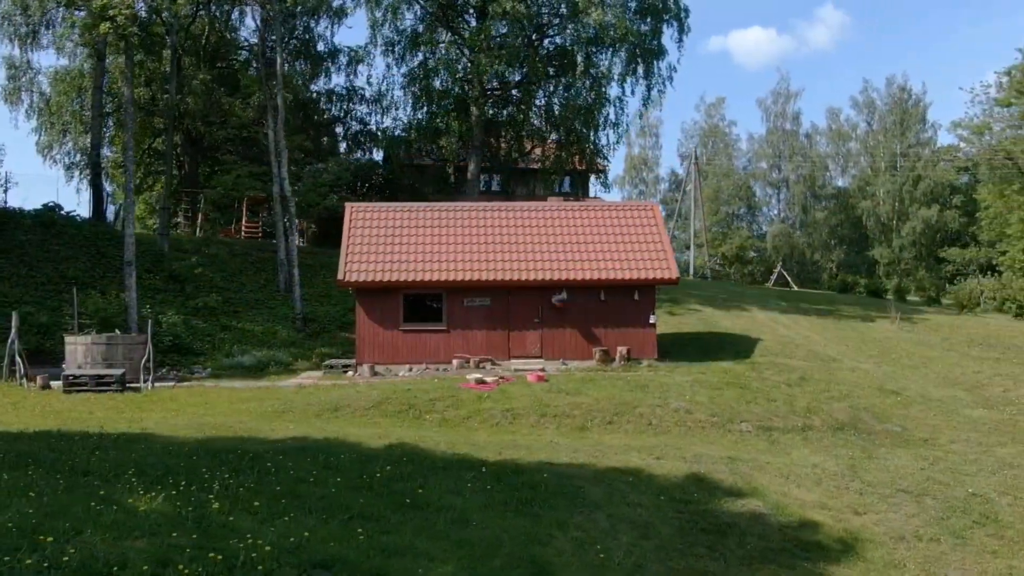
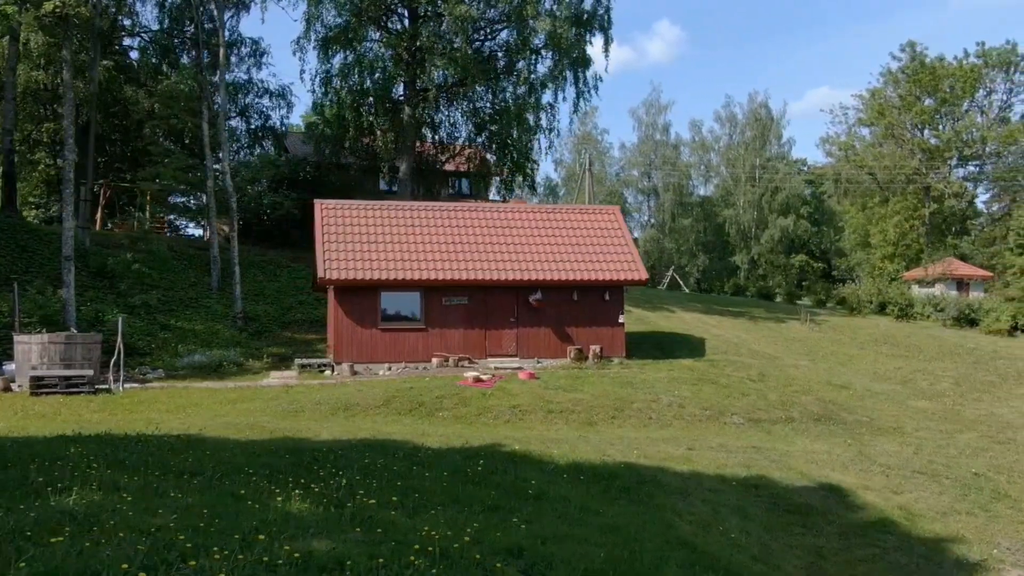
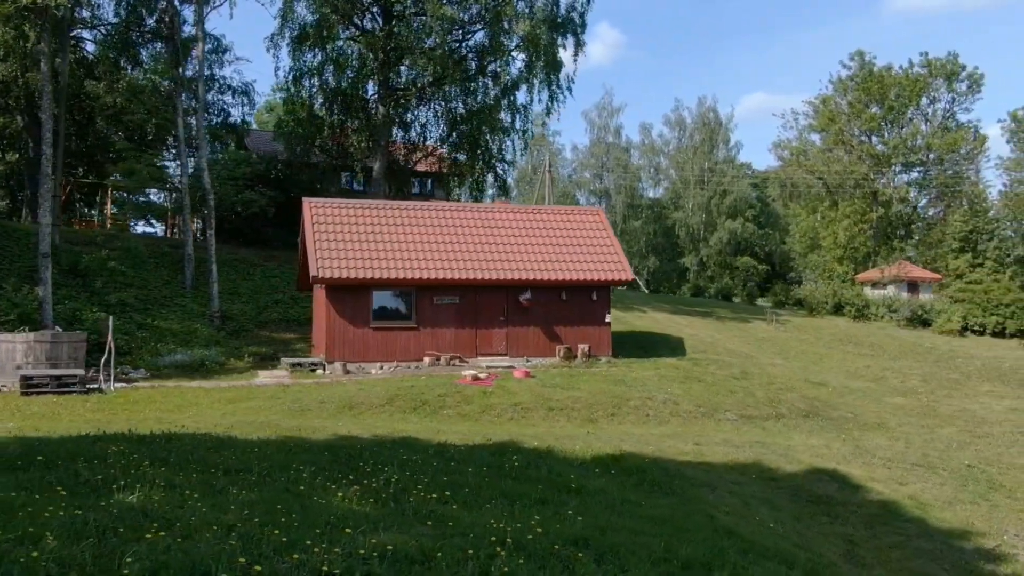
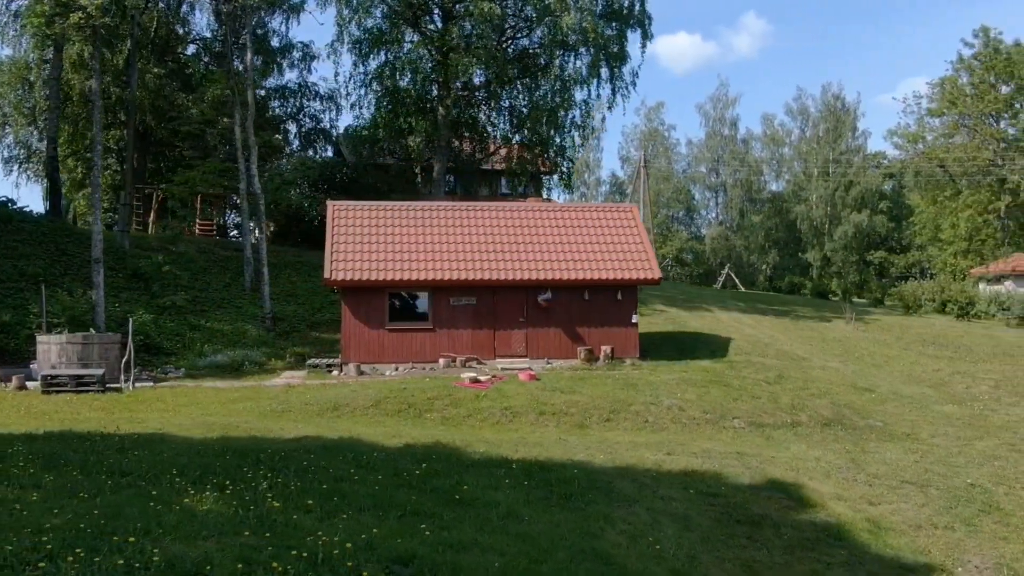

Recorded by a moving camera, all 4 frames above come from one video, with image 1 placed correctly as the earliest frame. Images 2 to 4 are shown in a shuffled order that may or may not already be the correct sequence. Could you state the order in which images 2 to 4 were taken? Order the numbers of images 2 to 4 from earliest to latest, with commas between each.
4, 2, 3
